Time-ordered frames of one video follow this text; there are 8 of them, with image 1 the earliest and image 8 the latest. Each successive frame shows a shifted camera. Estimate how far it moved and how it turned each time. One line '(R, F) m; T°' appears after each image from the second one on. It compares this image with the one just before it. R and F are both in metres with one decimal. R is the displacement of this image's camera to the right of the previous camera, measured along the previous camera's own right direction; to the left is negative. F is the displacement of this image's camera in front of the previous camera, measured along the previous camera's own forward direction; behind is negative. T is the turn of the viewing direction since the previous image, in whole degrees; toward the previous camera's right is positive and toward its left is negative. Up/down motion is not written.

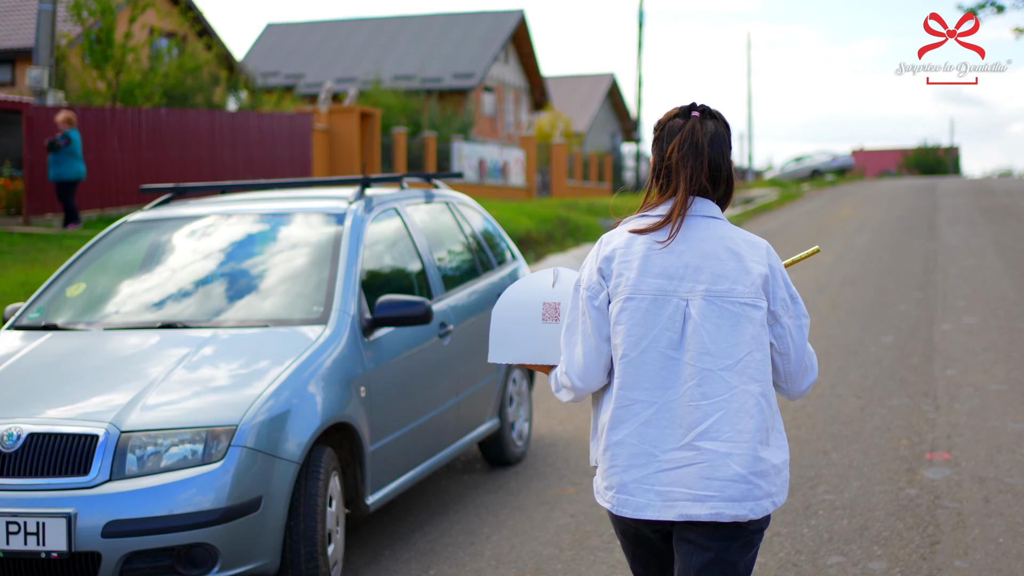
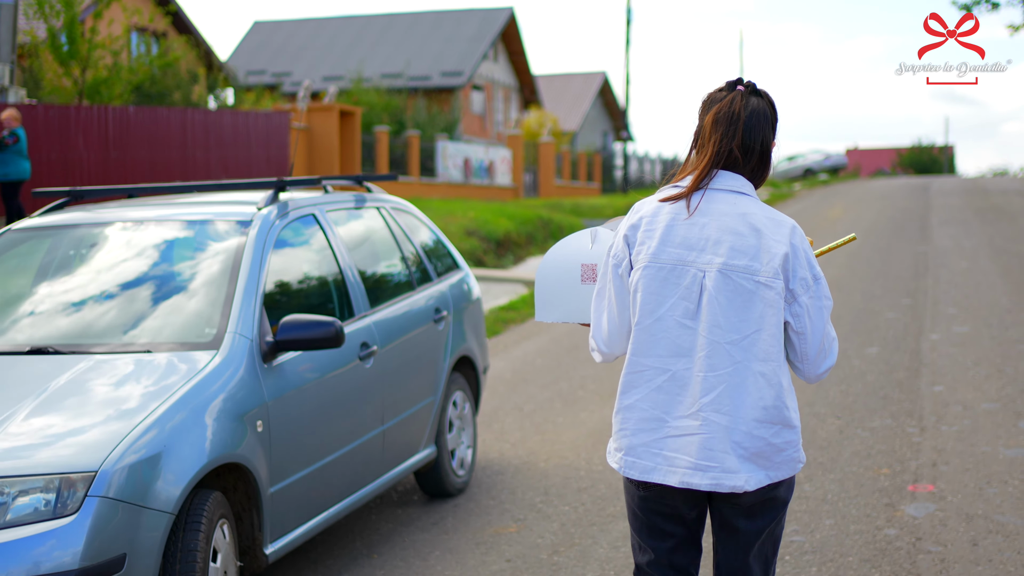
(+0.2, +0.5) m; 0°
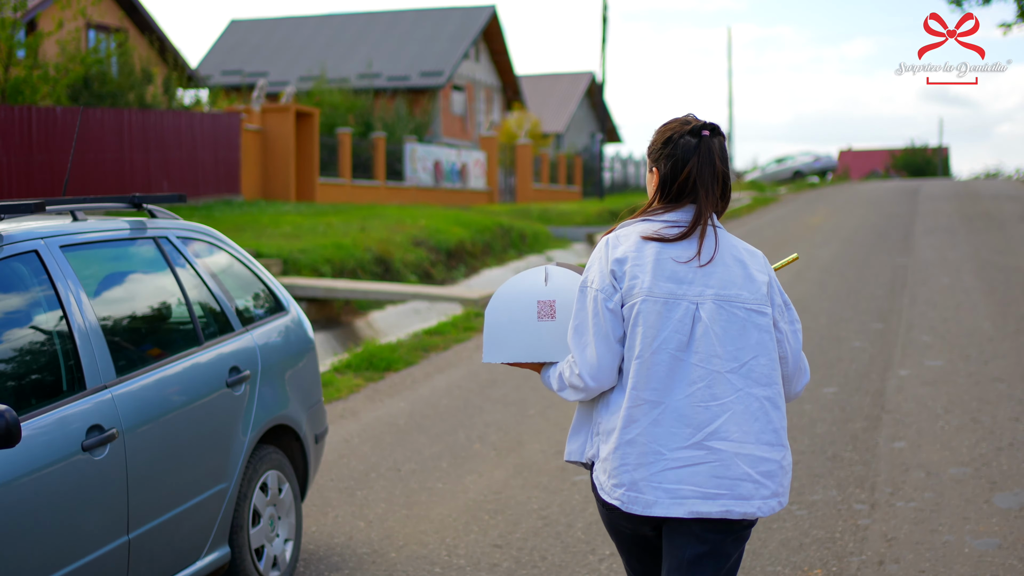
(+0.4, +1.1) m; 0°
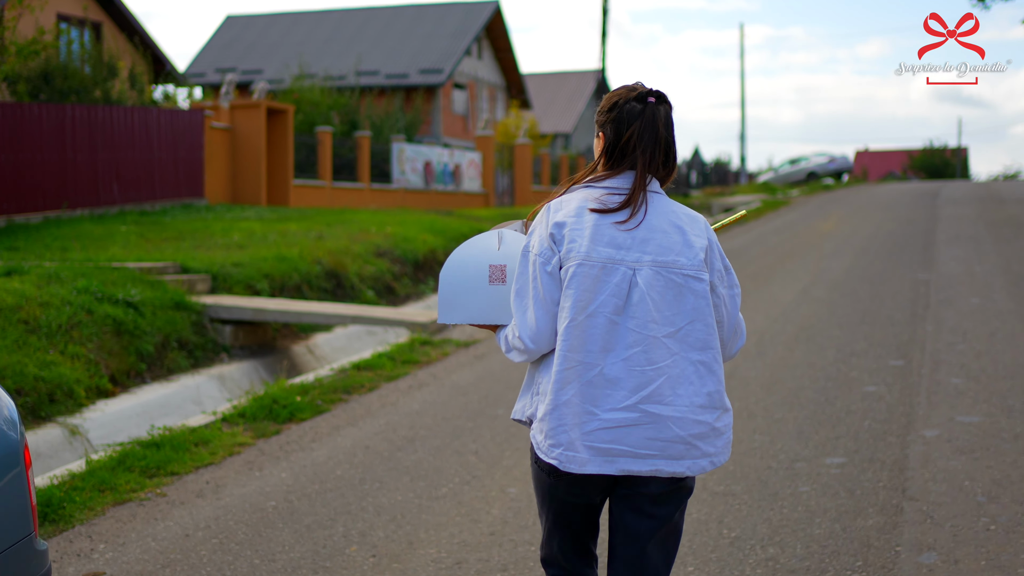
(+0.3, +1.5) m; -1°
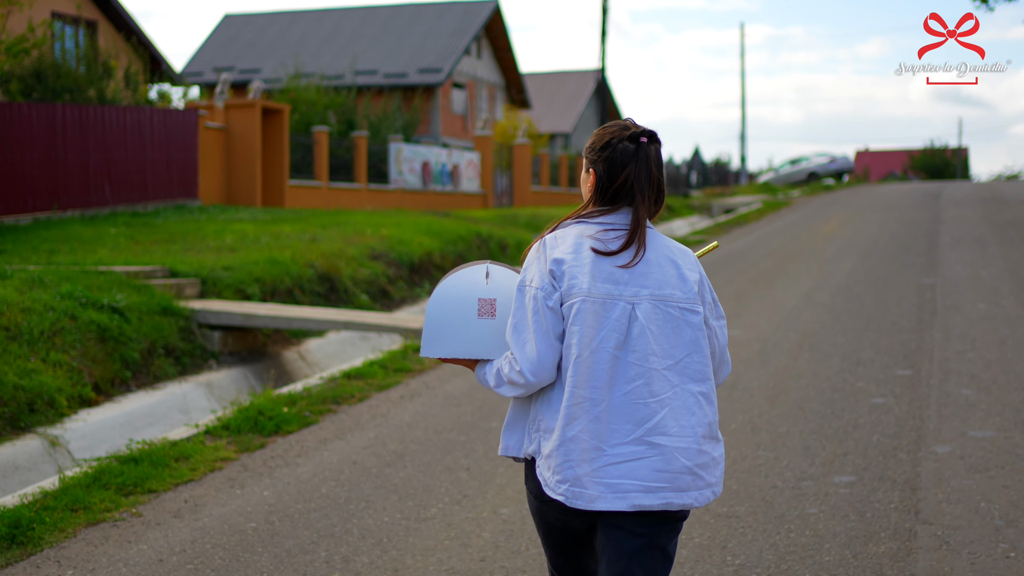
(0.0, +0.2) m; 0°
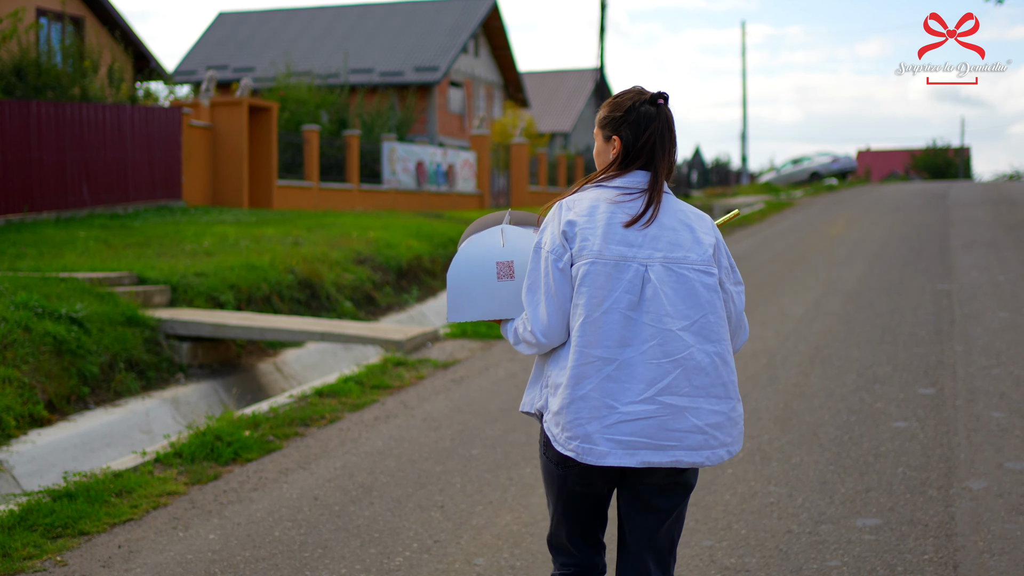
(+0.1, +0.6) m; 0°
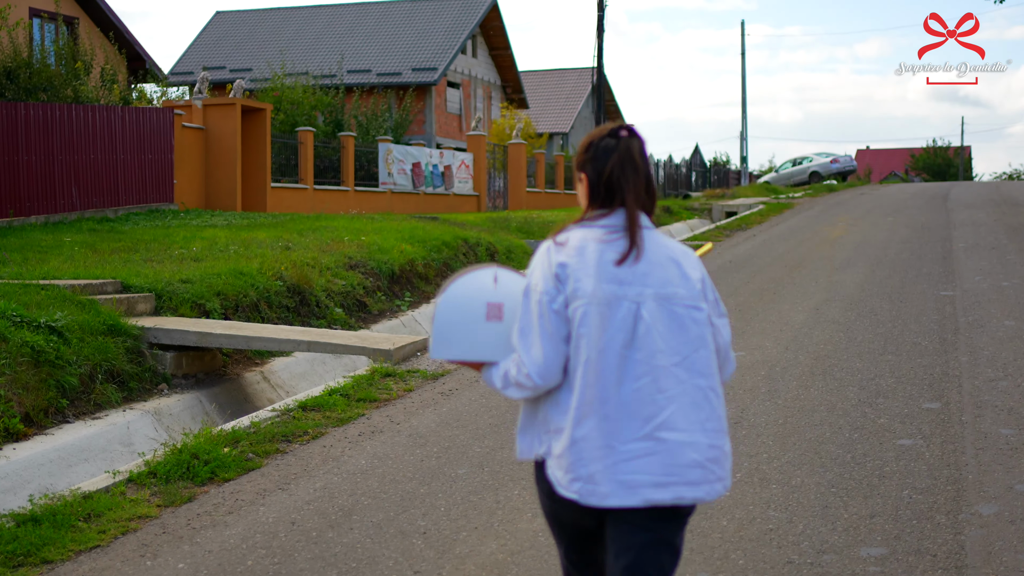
(0.0, +0.2) m; 0°
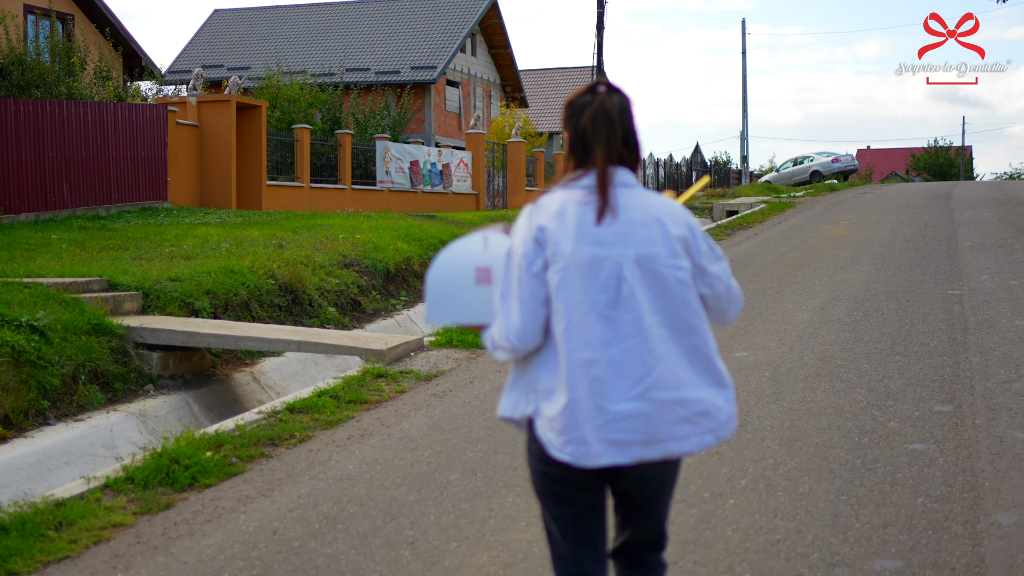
(0.0, +0.2) m; 0°
